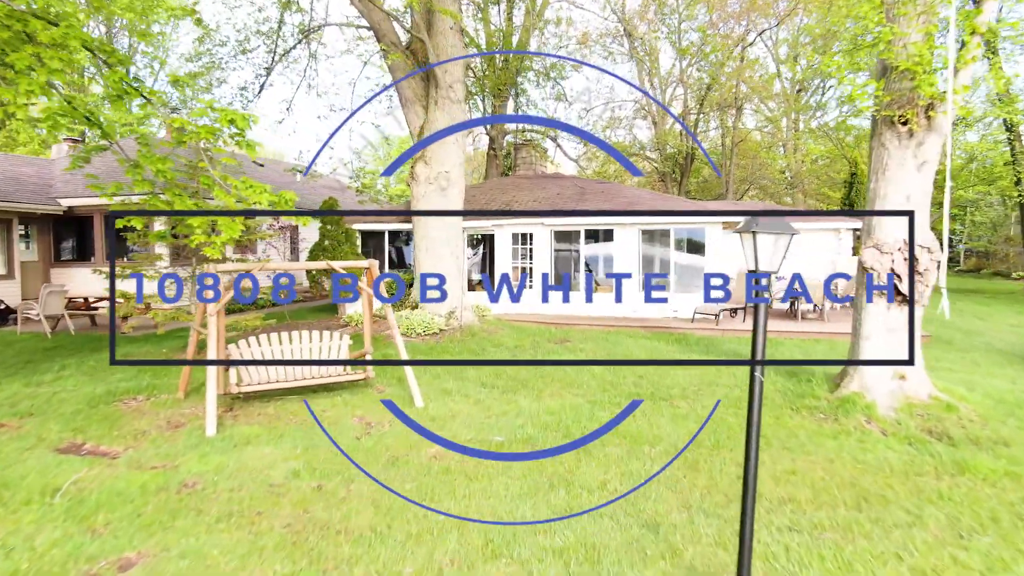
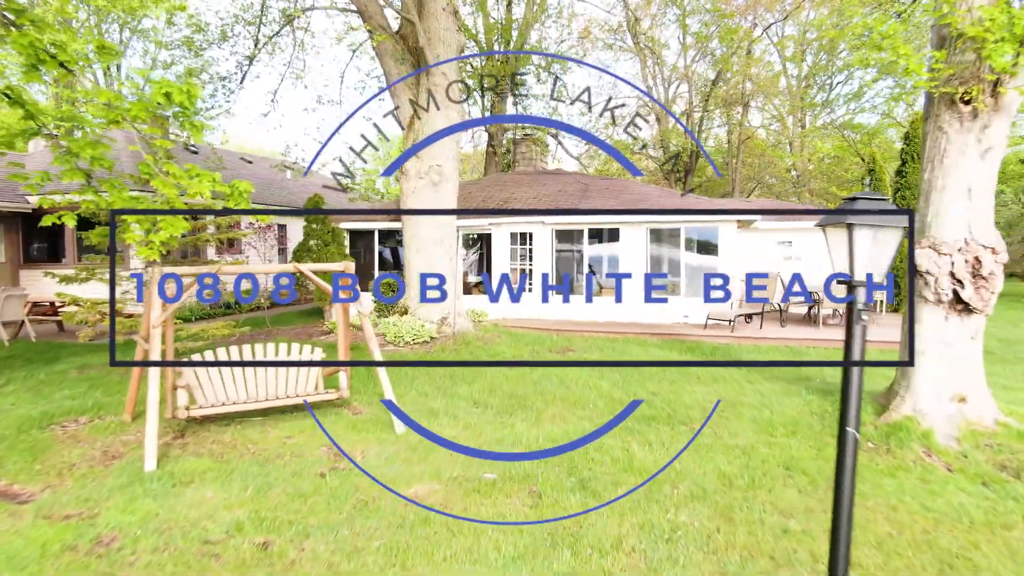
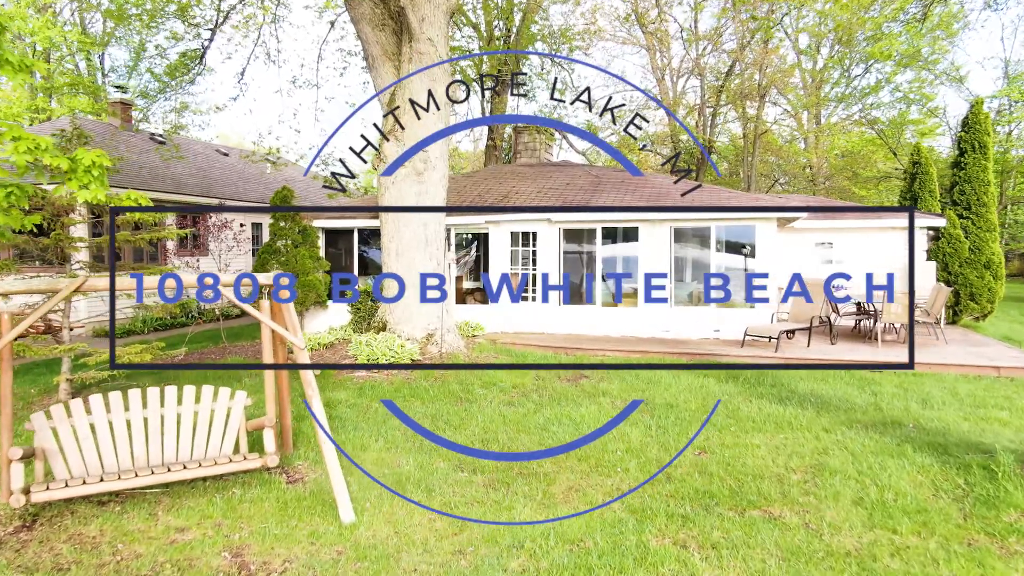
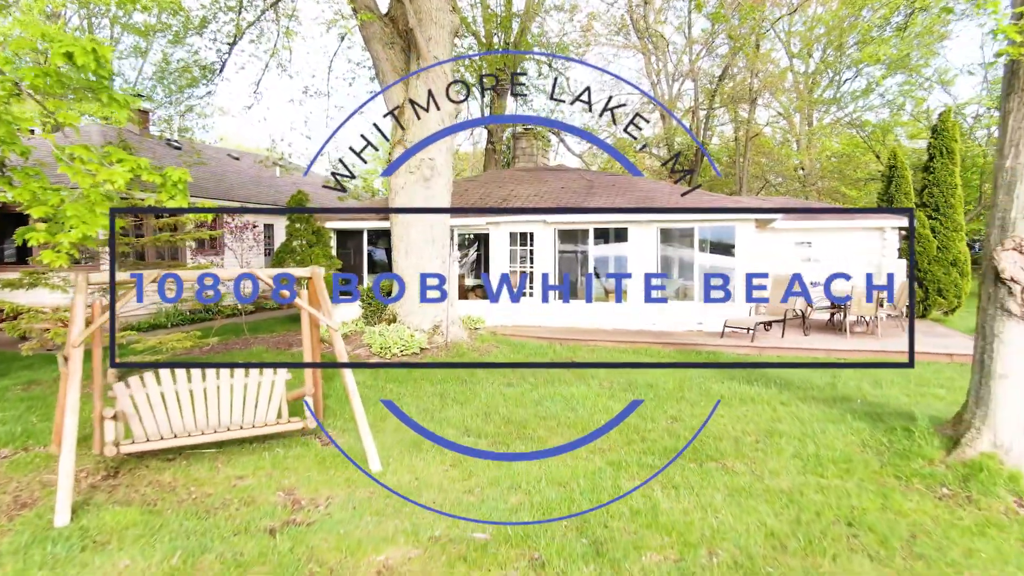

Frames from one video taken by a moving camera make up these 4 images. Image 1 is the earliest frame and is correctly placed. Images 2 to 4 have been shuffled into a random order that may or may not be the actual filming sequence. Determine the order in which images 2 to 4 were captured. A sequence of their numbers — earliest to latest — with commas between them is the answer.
2, 4, 3
